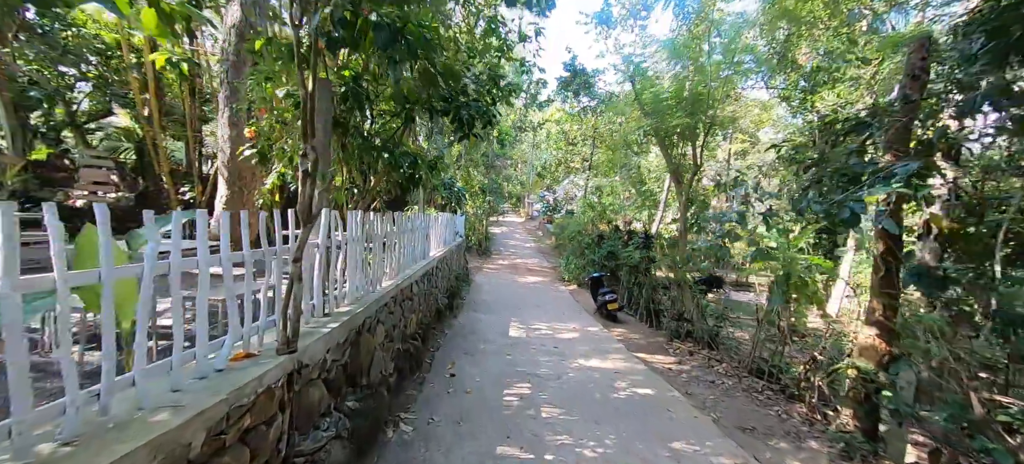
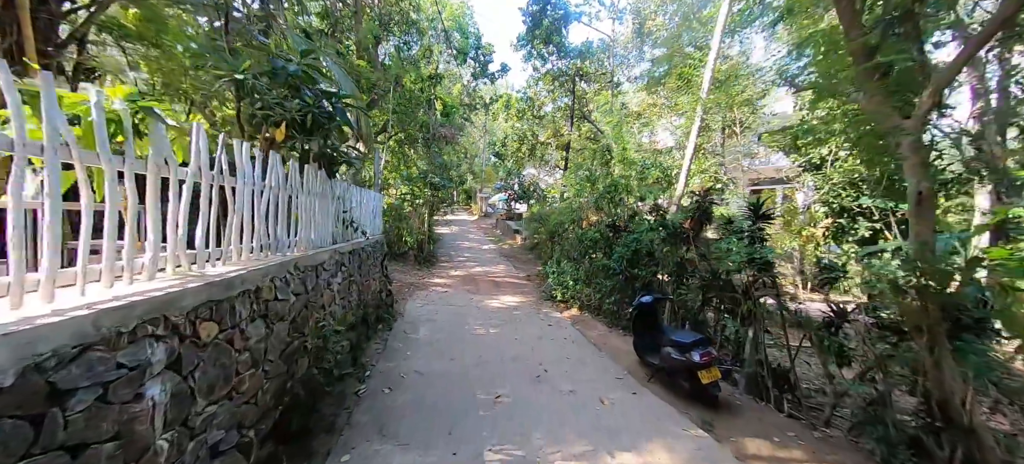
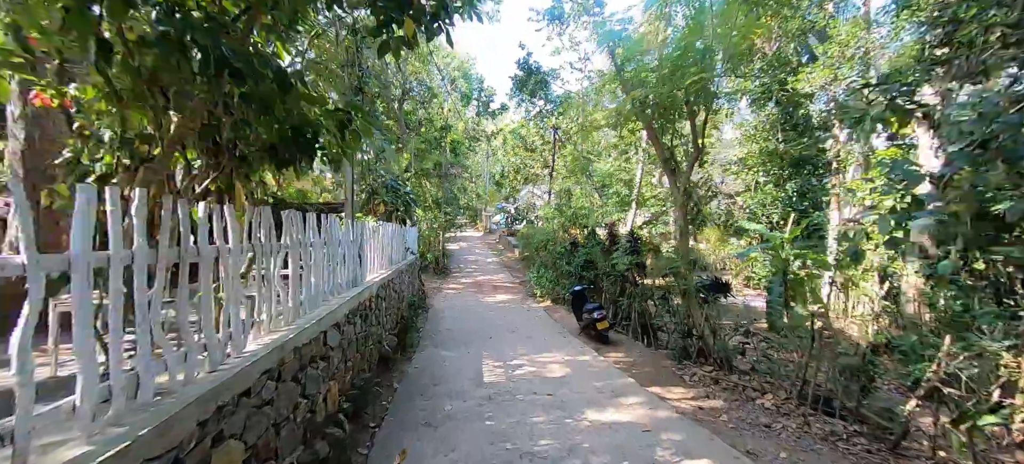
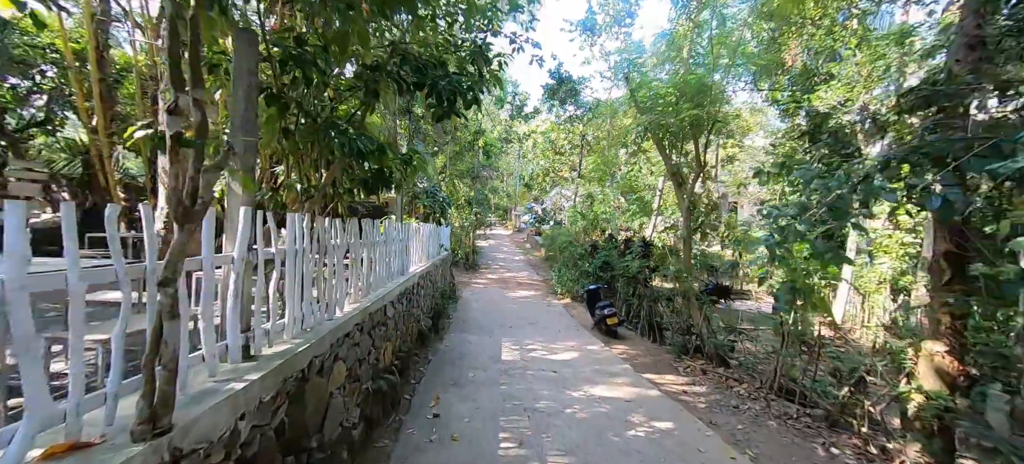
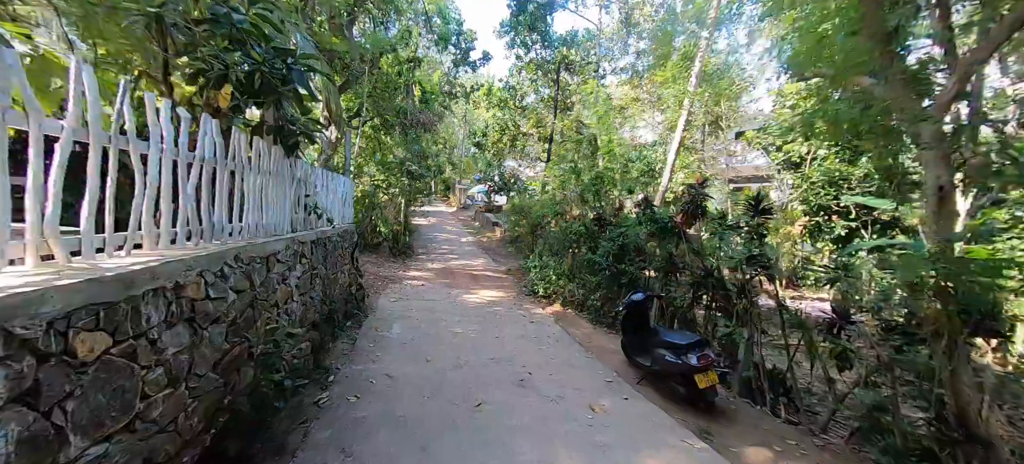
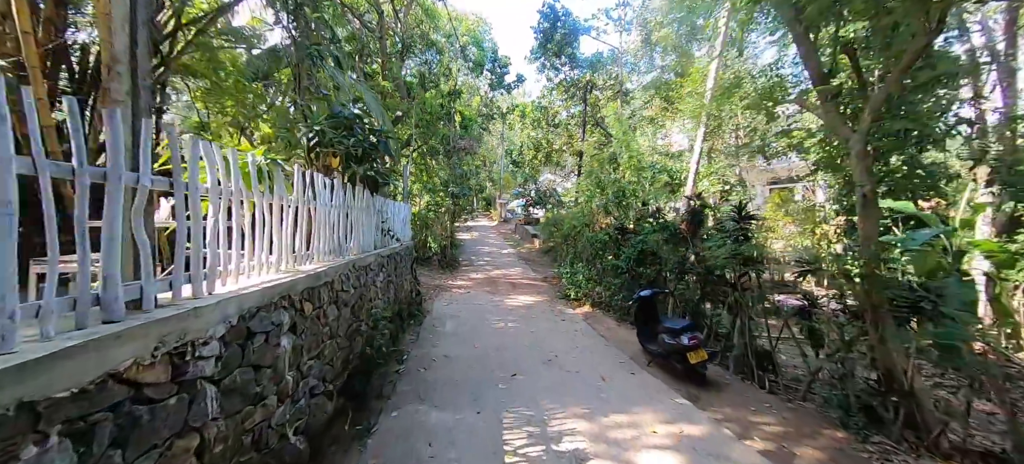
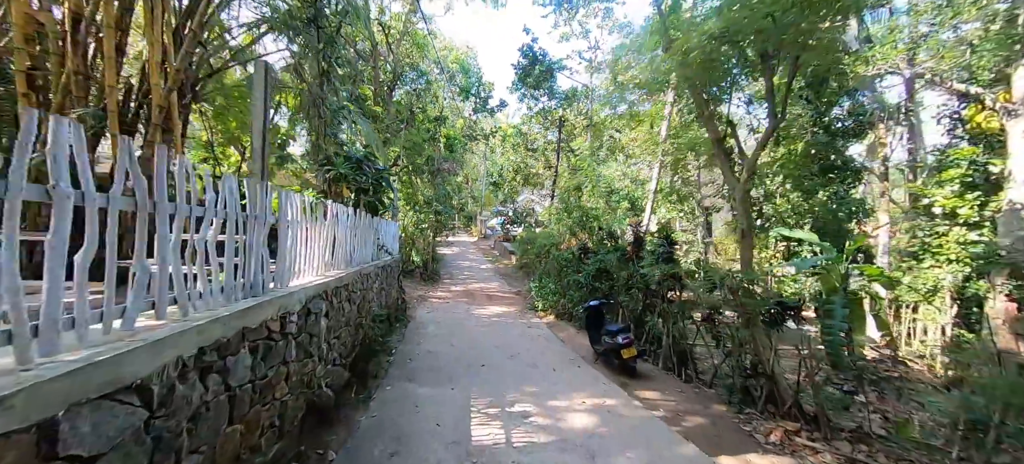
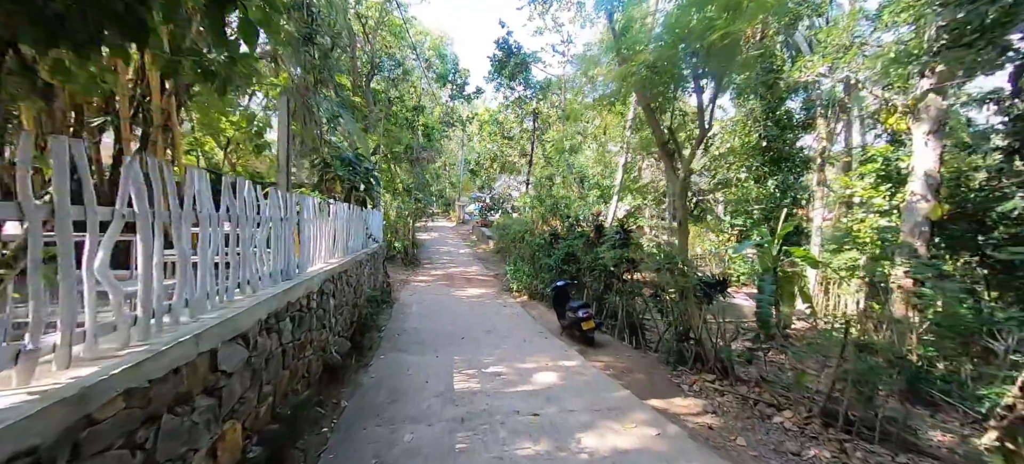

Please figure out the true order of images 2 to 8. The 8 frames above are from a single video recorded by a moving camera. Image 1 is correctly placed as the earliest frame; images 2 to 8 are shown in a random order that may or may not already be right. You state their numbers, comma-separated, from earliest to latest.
4, 3, 8, 7, 6, 2, 5
